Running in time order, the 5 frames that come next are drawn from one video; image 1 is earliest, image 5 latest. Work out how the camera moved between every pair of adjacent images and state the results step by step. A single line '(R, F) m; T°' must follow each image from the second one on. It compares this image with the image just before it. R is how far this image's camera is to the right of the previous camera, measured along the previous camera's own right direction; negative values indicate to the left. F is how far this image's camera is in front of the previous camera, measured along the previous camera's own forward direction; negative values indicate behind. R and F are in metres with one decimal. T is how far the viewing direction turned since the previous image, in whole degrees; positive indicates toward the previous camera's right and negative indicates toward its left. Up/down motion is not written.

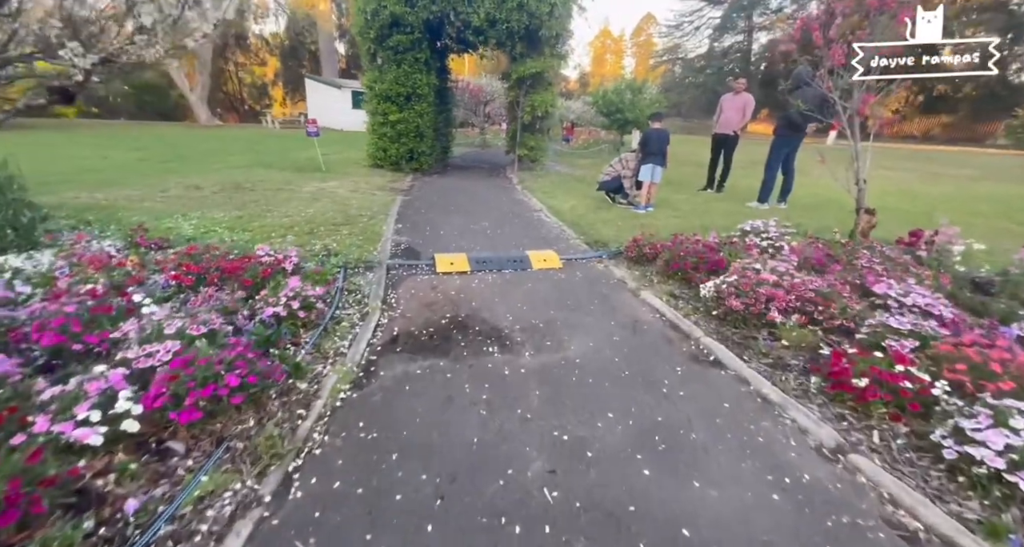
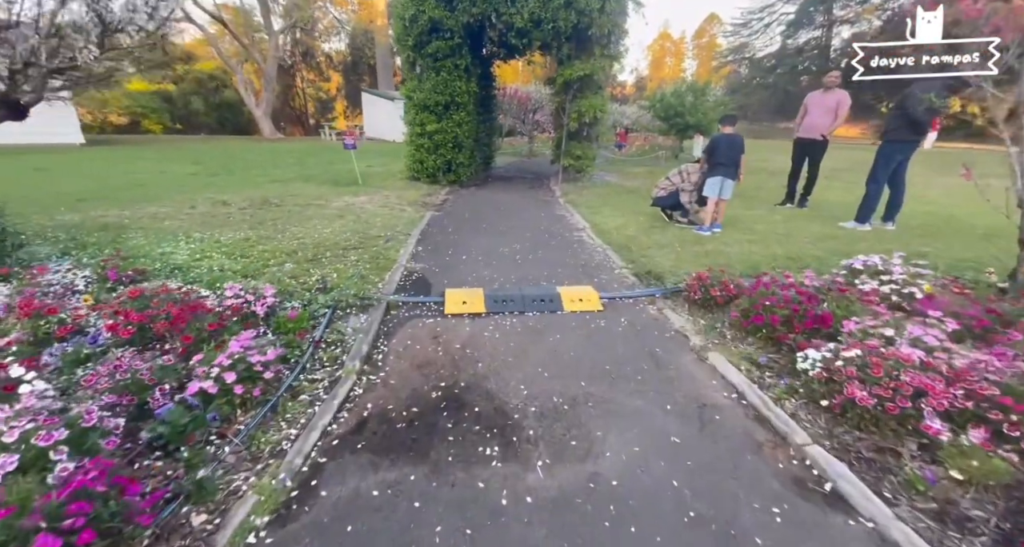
(+0.2, +0.8) m; -7°
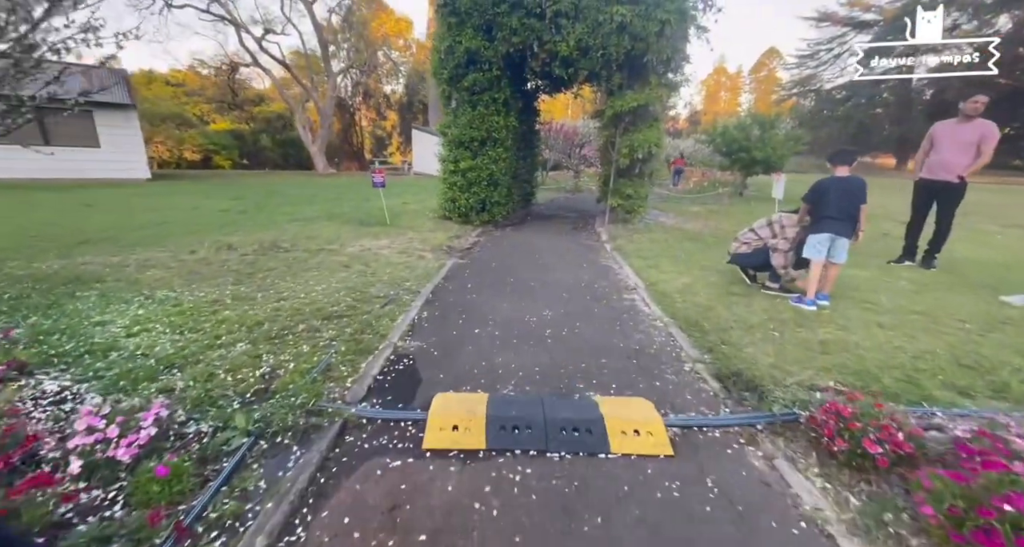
(+0.1, +1.1) m; -6°
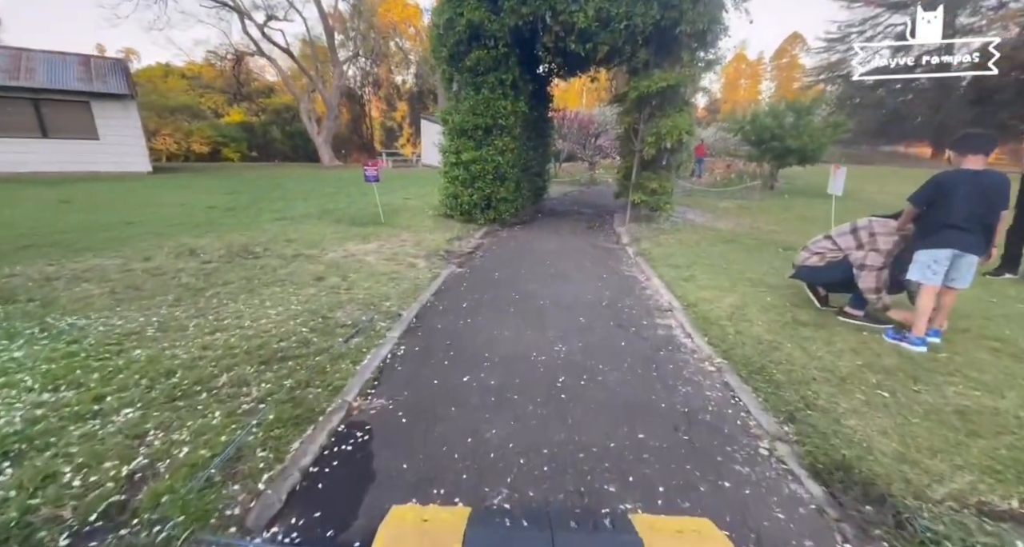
(+0.1, +0.9) m; -2°
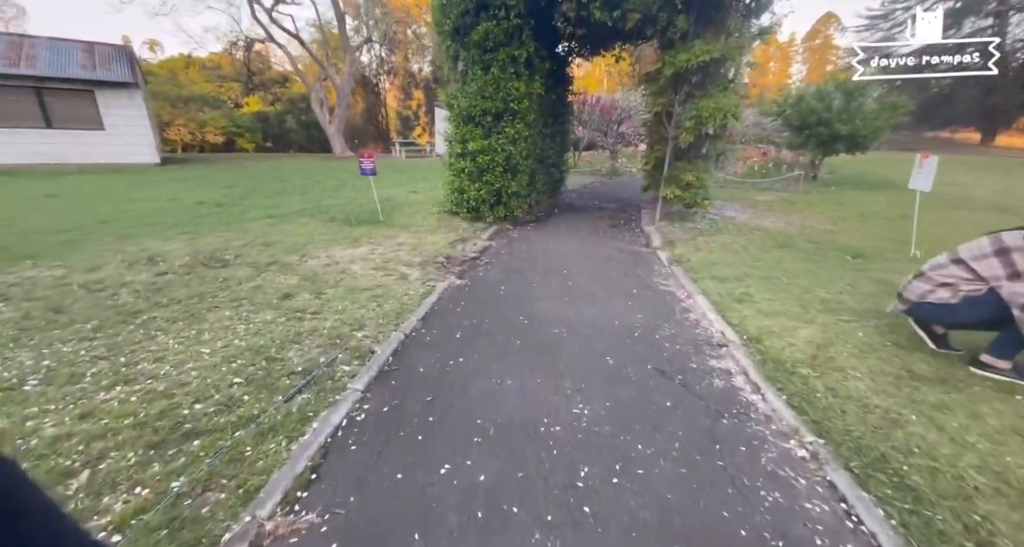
(+0.1, +0.9) m; -2°
